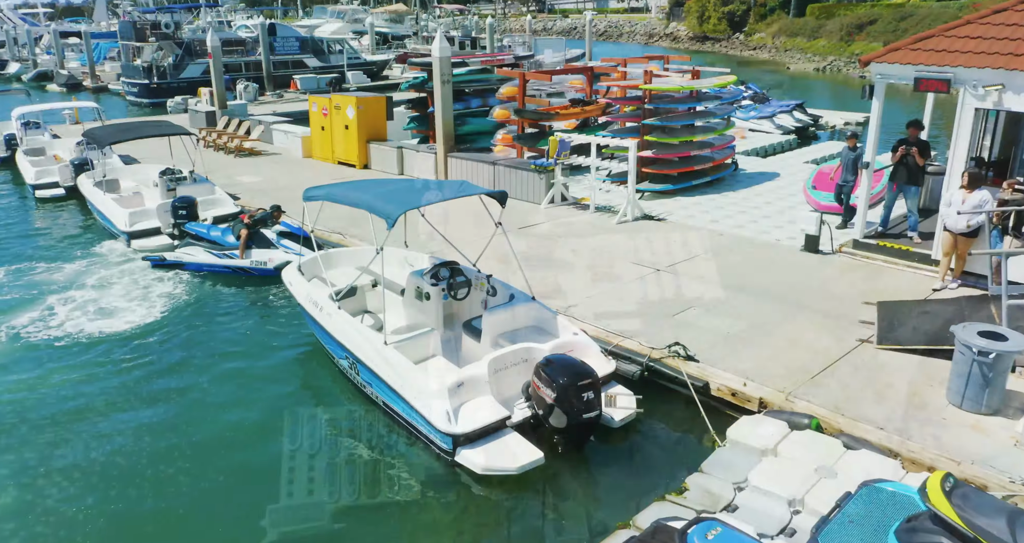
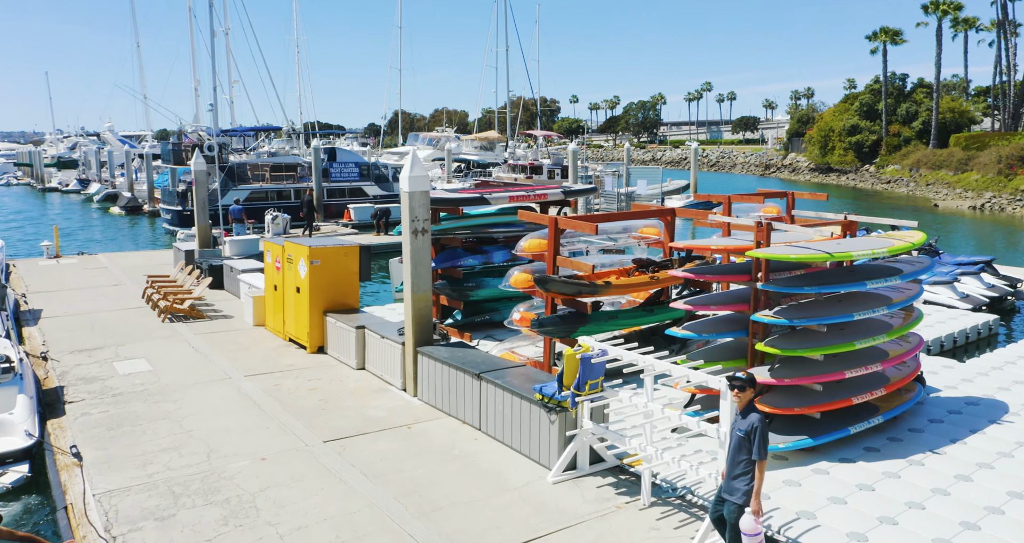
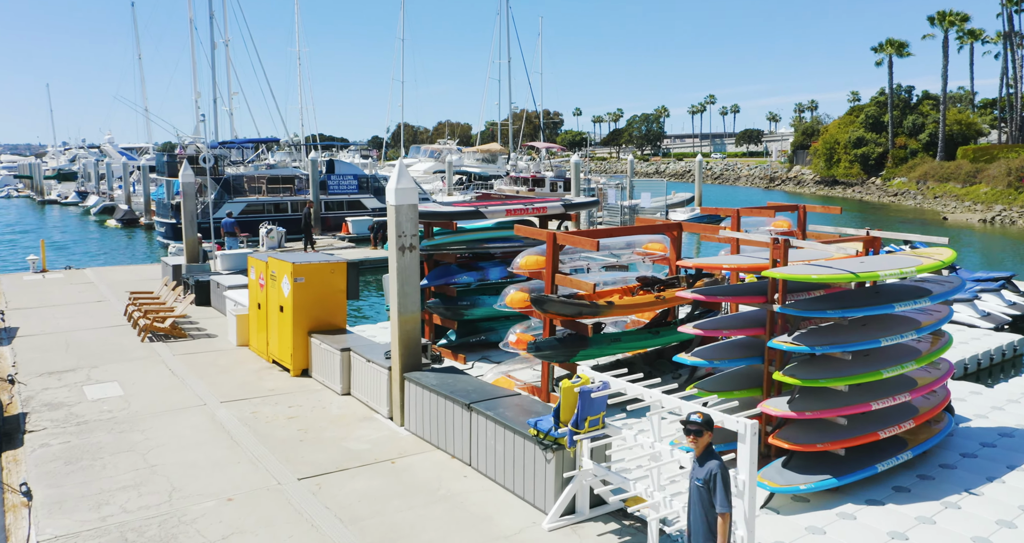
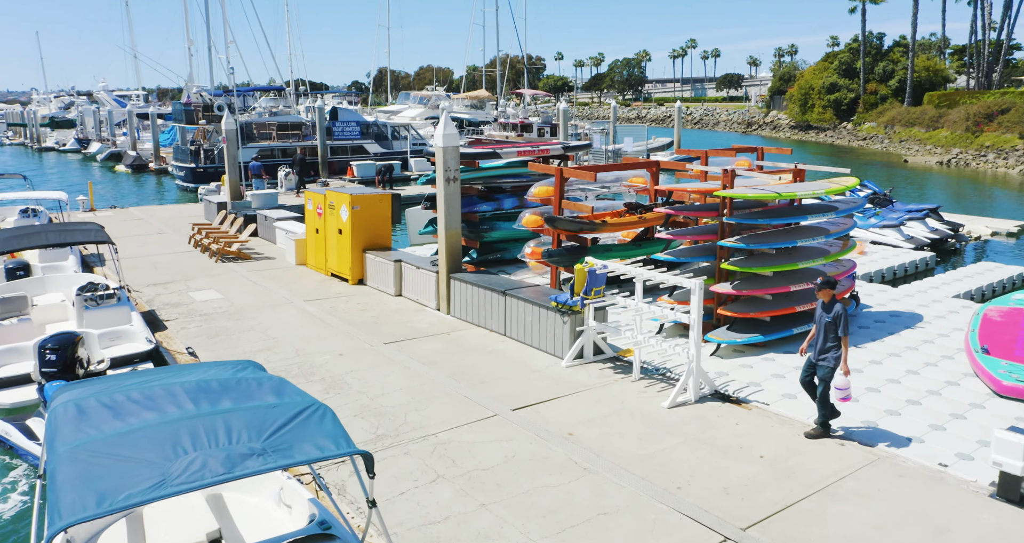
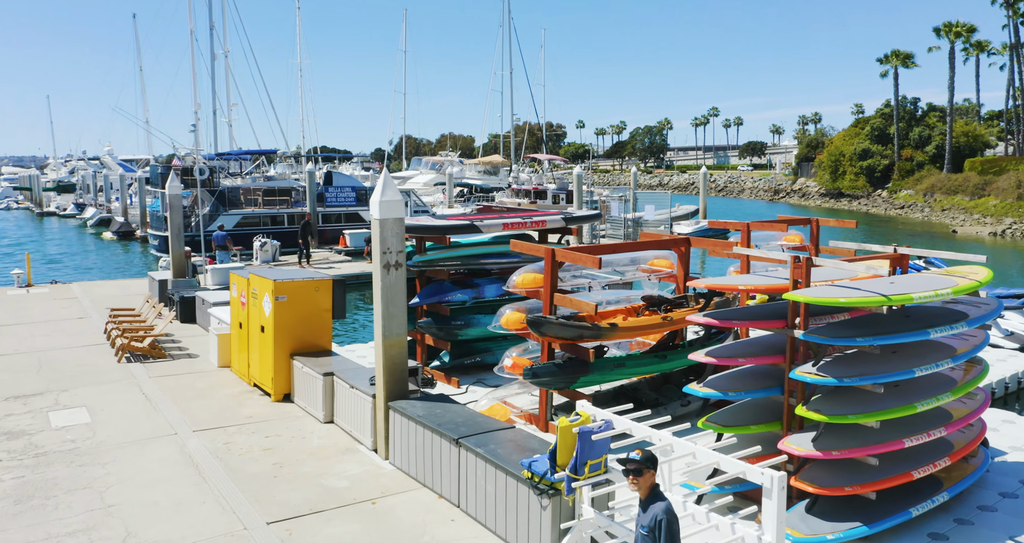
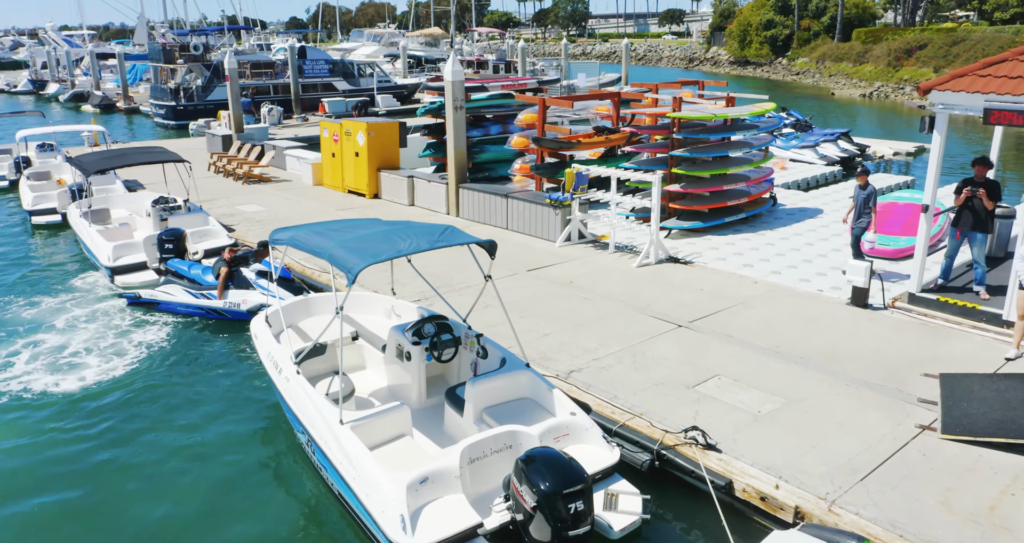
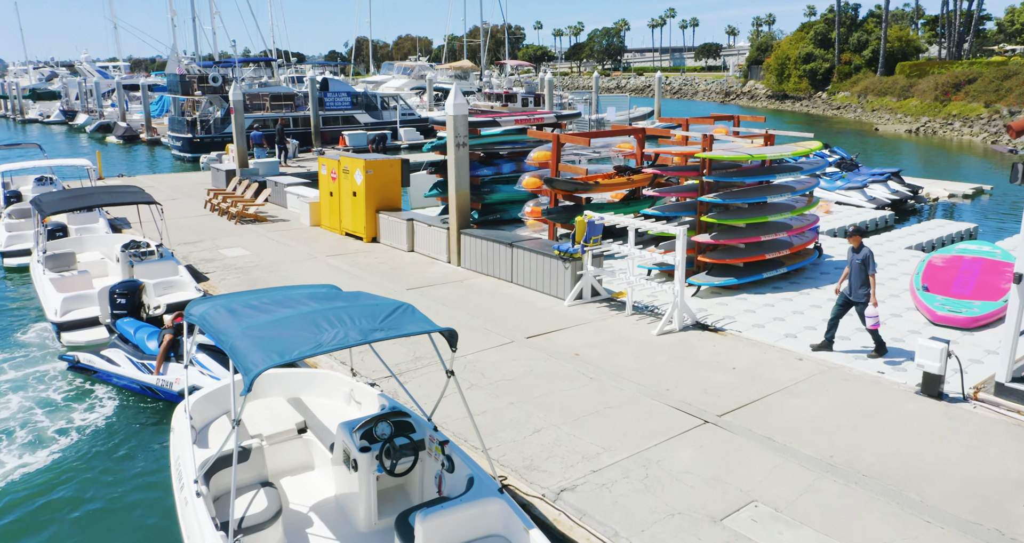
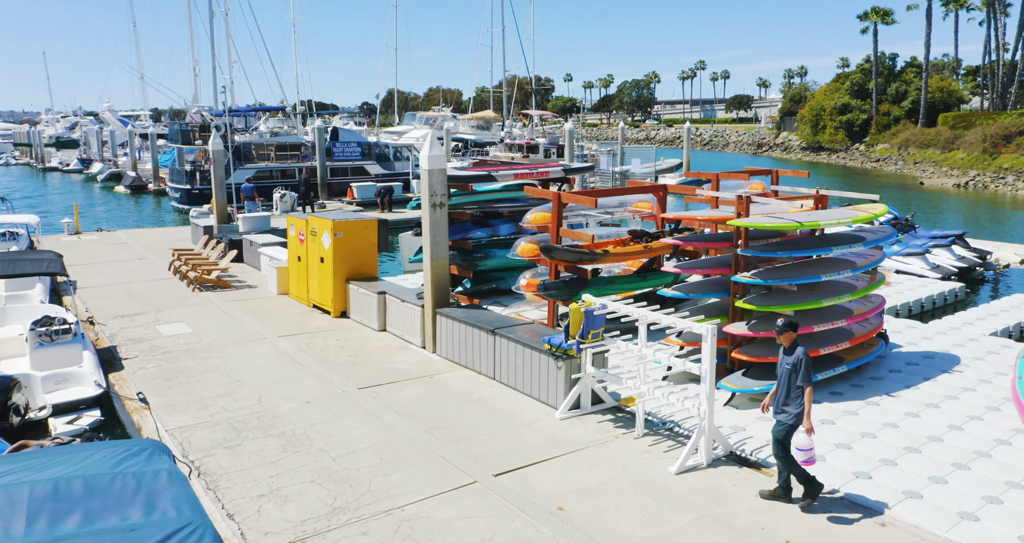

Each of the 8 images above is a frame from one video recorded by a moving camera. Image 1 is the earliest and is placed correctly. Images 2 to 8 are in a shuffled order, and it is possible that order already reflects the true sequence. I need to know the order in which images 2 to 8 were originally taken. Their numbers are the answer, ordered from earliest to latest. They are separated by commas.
6, 7, 4, 8, 2, 3, 5
